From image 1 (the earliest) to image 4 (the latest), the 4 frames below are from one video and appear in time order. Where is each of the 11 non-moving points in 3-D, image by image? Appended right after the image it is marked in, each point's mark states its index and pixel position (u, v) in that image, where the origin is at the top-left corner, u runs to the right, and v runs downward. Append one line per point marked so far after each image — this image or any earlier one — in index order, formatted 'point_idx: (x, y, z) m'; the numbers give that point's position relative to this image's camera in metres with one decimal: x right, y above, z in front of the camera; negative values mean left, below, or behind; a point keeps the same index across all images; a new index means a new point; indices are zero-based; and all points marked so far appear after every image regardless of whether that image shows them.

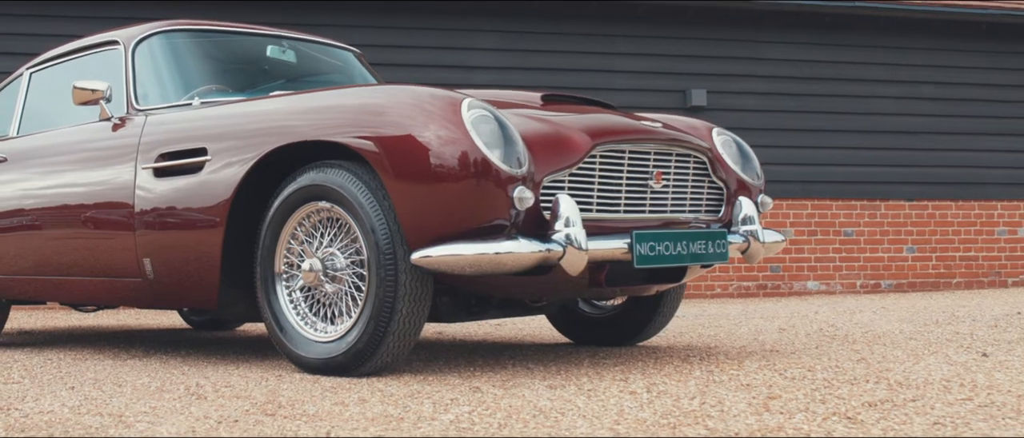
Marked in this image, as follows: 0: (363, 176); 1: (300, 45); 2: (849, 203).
0: (-0.5, +0.1, +3.9) m
1: (-0.9, +0.8, +5.5) m
2: (+2.9, +0.1, +10.3) m
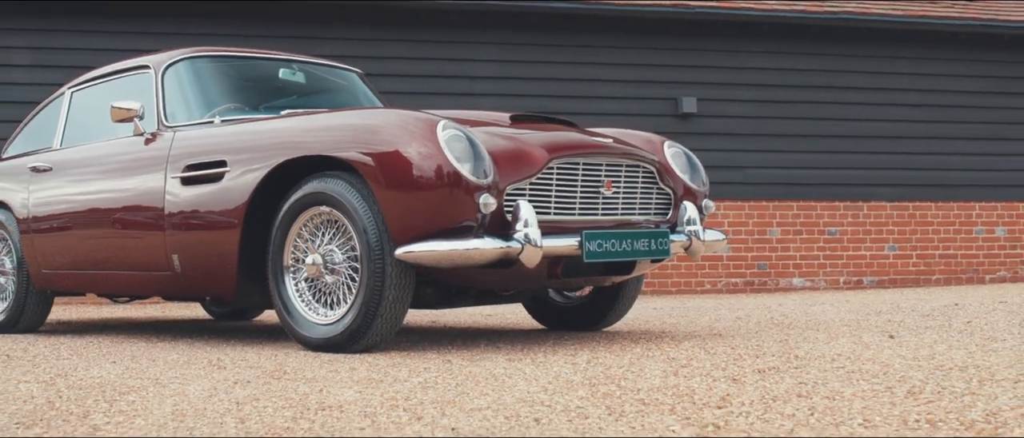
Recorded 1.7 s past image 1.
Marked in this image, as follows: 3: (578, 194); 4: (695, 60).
0: (-0.6, +0.1, +4.7) m
1: (-1.0, +0.8, +6.3) m
2: (+2.9, +0.1, +11.0) m
3: (+0.3, +0.1, +4.8) m
4: (+1.6, +1.4, +10.8) m
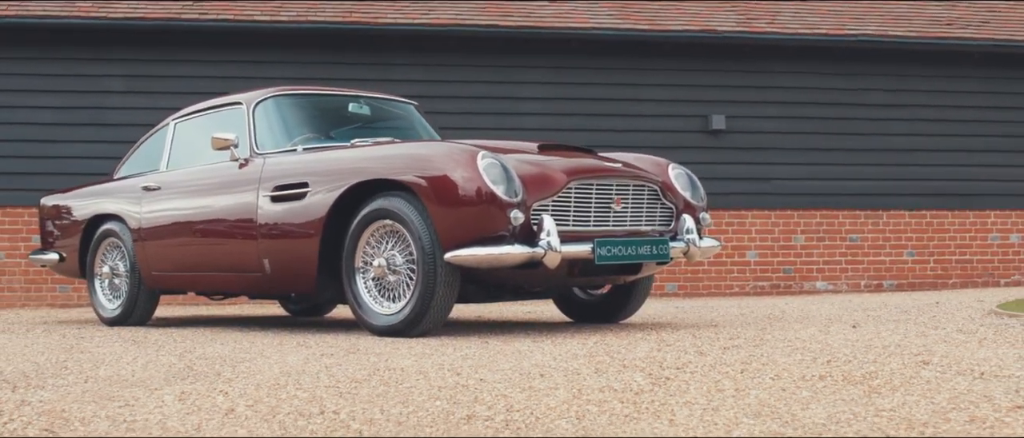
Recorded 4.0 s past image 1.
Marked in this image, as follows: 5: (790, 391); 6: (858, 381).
0: (-0.5, +0.1, +5.8) m
1: (-0.8, +0.7, +7.4) m
2: (+3.3, +0.1, +12.0) m
3: (+0.4, +0.1, +5.9) m
4: (+2.0, +1.3, +11.8) m
5: (+0.8, -0.5, +3.4) m
6: (+1.0, -0.5, +3.6) m
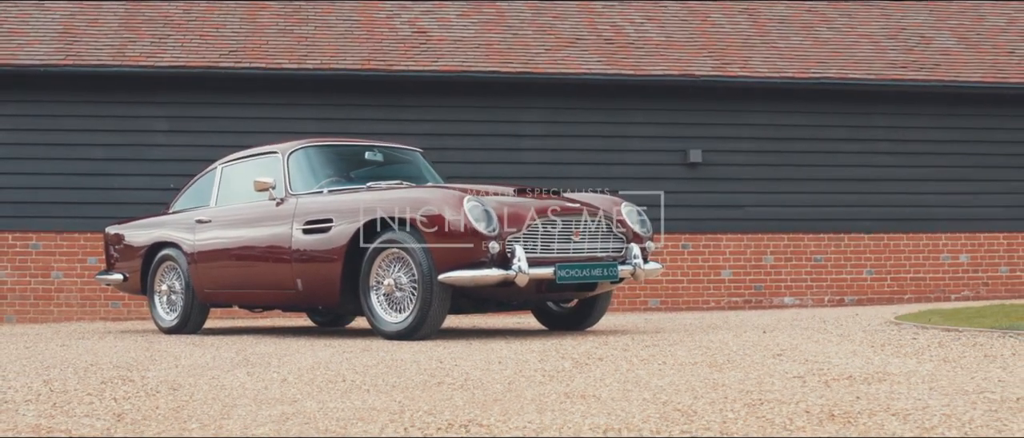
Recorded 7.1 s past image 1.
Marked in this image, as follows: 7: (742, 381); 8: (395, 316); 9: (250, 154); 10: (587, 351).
0: (-0.6, -0.1, +7.4) m
1: (-0.9, +0.5, +9.1) m
2: (+3.3, -0.2, +13.6) m
3: (+0.3, -0.1, +7.5) m
4: (+2.0, +1.1, +13.4) m
5: (+0.6, -0.6, +5.0) m
6: (+0.9, -0.6, +5.2) m
7: (+0.8, -0.6, +4.5) m
8: (-0.7, -0.6, +7.6) m
9: (-2.0, +0.5, +9.2) m
10: (+0.4, -0.7, +6.2) m
